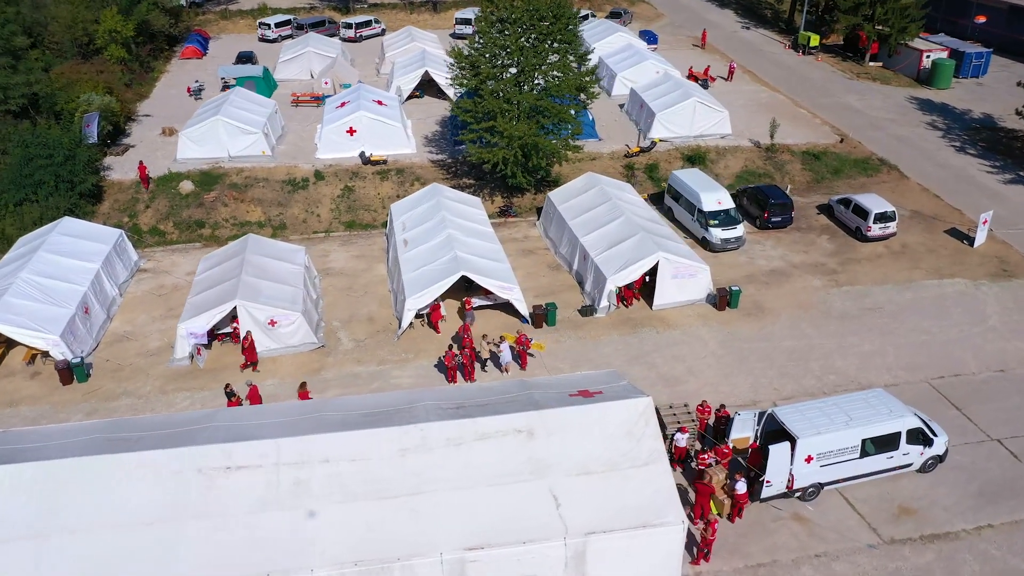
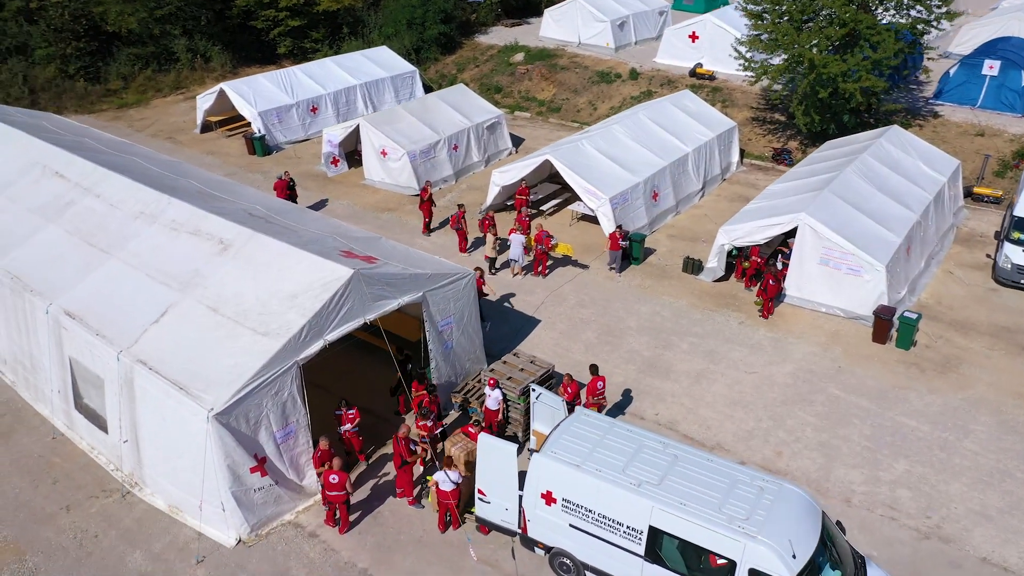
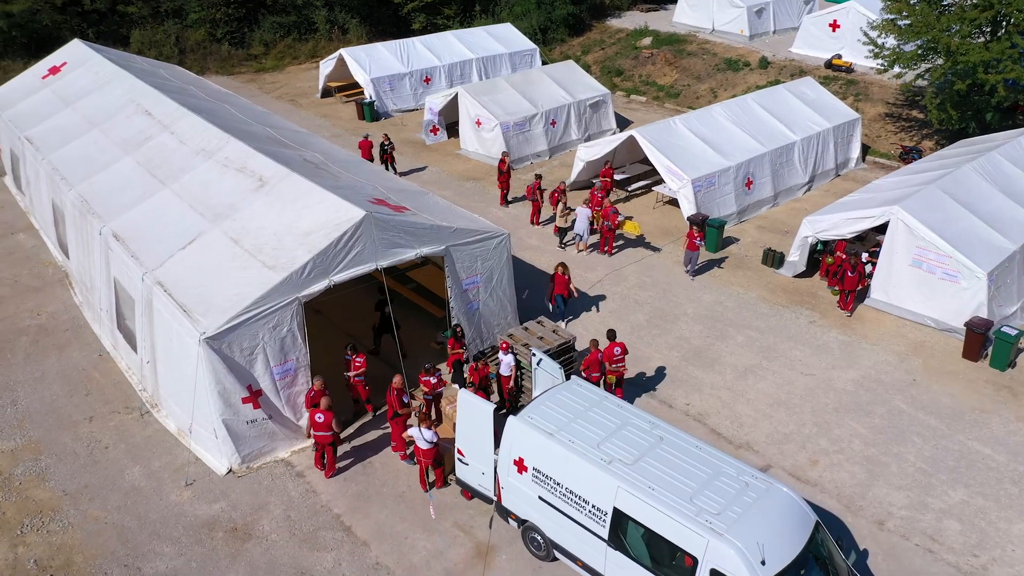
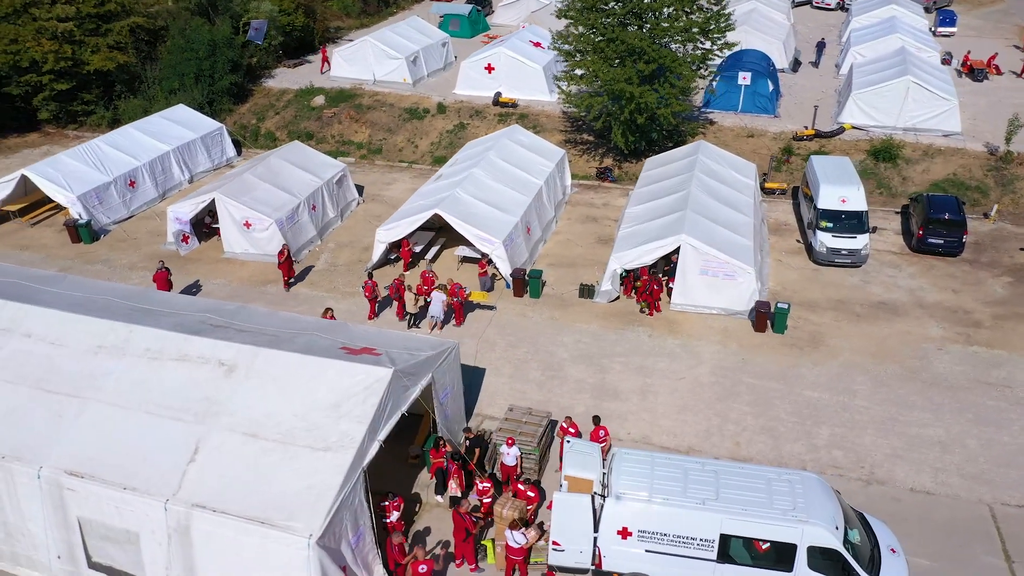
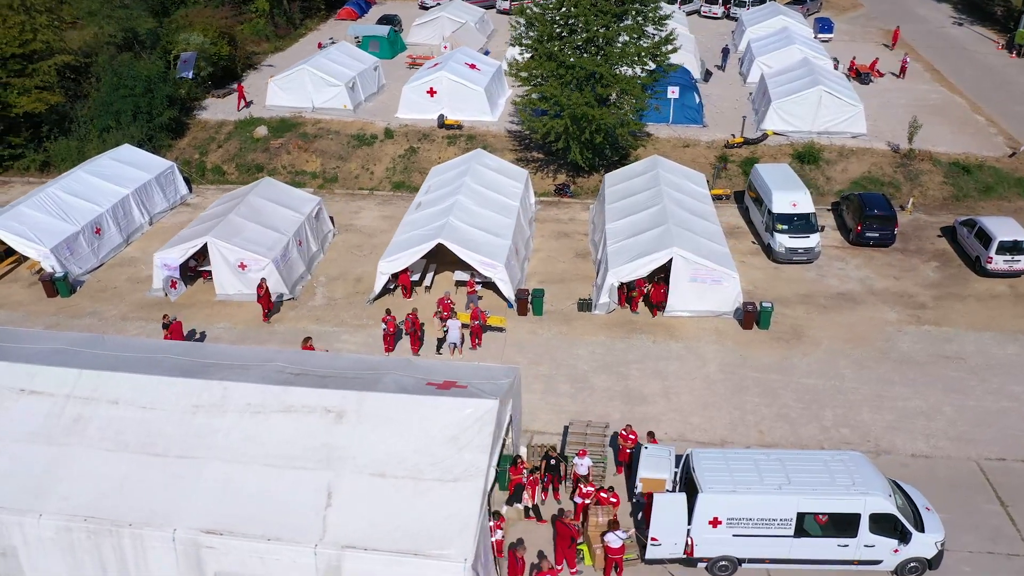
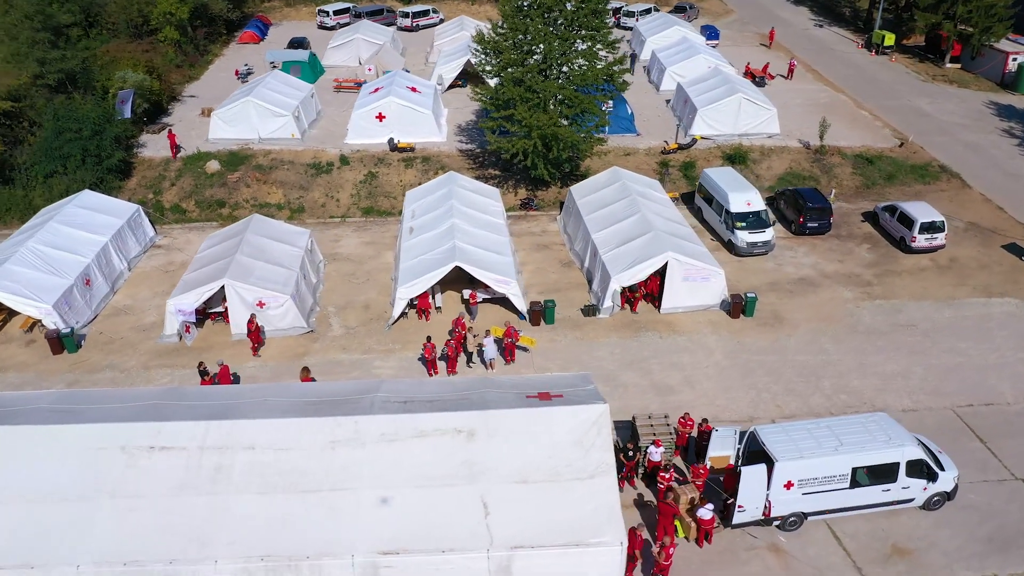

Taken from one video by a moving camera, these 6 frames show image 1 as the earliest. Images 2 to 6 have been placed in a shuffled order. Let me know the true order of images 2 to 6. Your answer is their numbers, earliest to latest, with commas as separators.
6, 5, 4, 2, 3
